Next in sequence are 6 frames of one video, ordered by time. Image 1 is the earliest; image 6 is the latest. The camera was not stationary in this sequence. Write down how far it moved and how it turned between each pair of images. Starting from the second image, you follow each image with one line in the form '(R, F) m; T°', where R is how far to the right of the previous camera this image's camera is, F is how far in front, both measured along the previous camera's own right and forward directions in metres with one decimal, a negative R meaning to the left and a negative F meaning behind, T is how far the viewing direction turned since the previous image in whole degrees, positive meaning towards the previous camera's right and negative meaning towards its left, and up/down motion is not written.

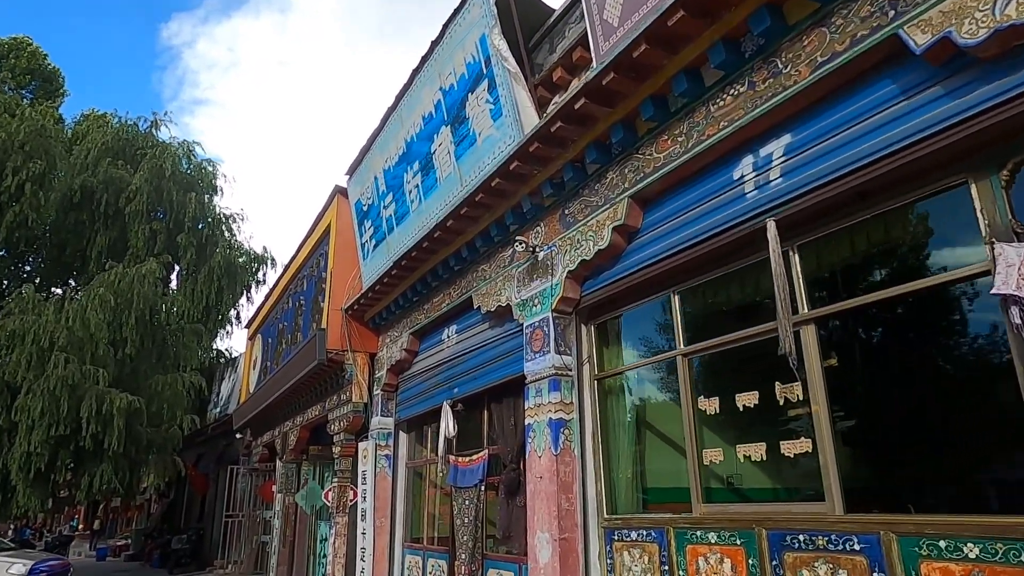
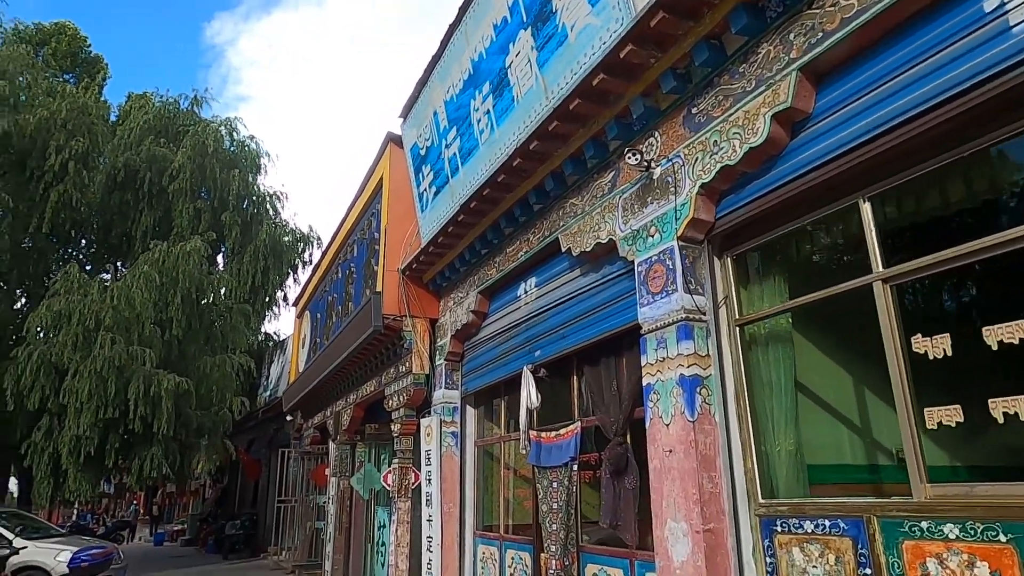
(-0.4, +1.0) m; -4°
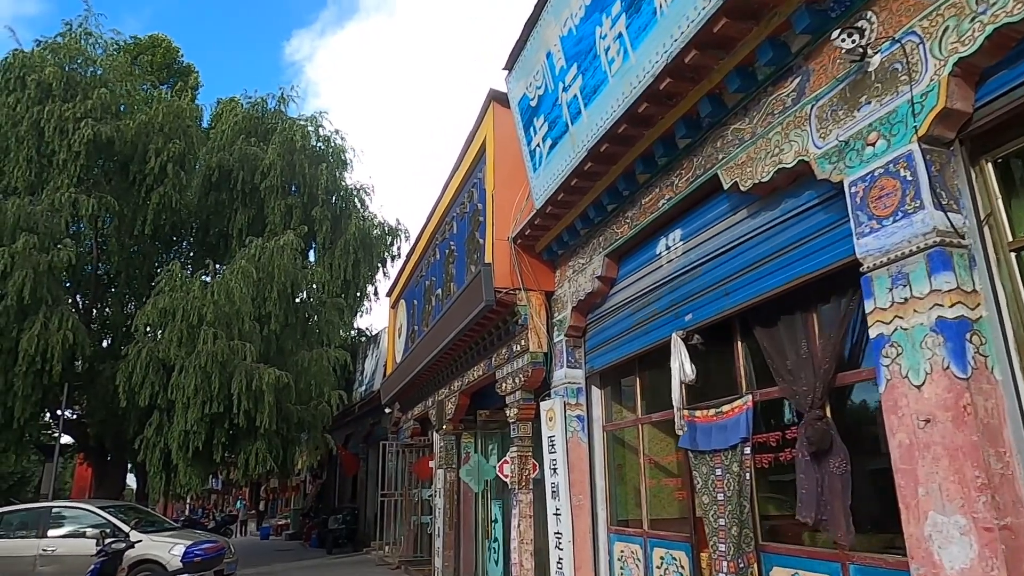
(-0.5, +0.7) m; -7°
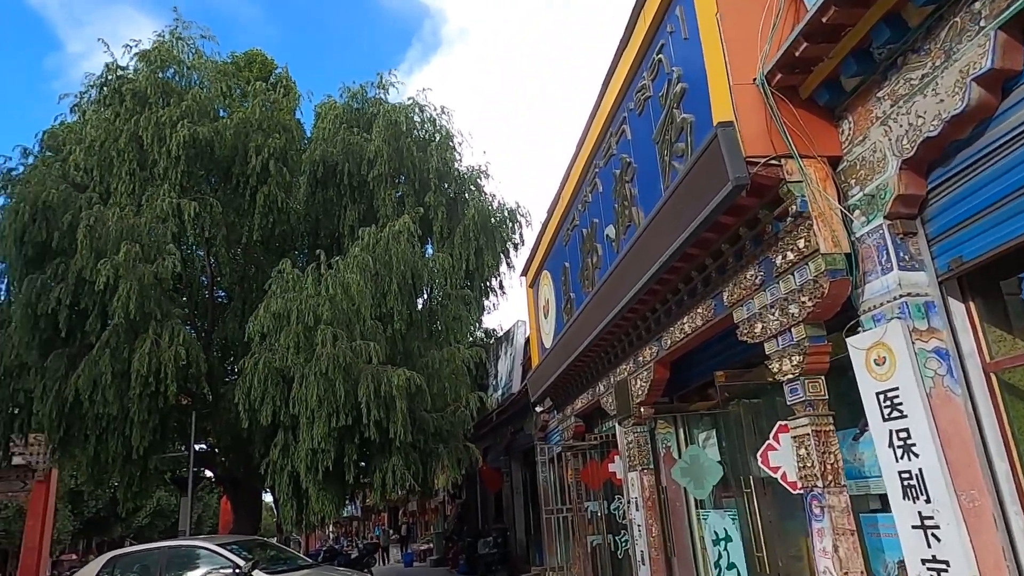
(-1.0, +2.5) m; -9°
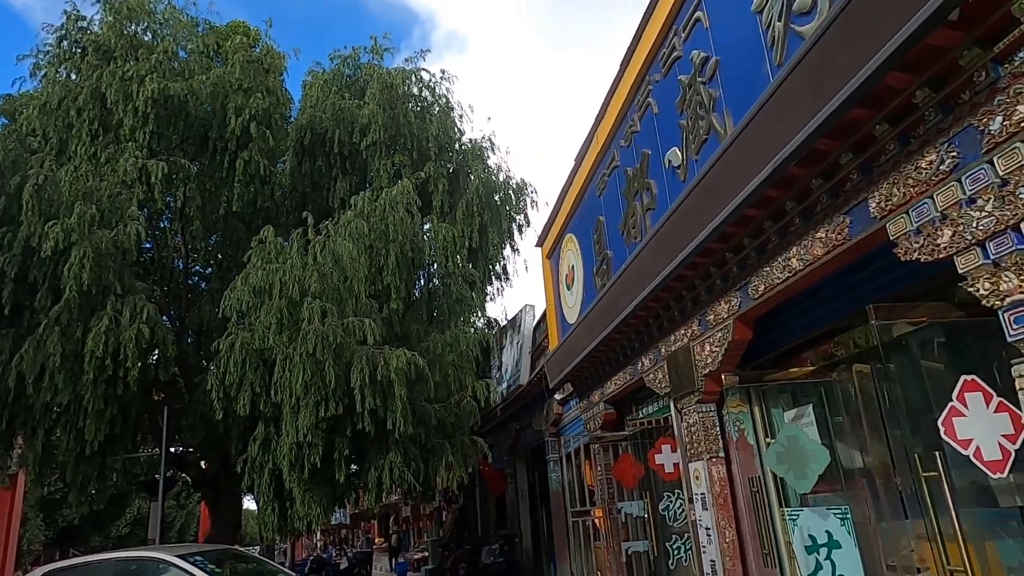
(-0.4, +1.5) m; +1°
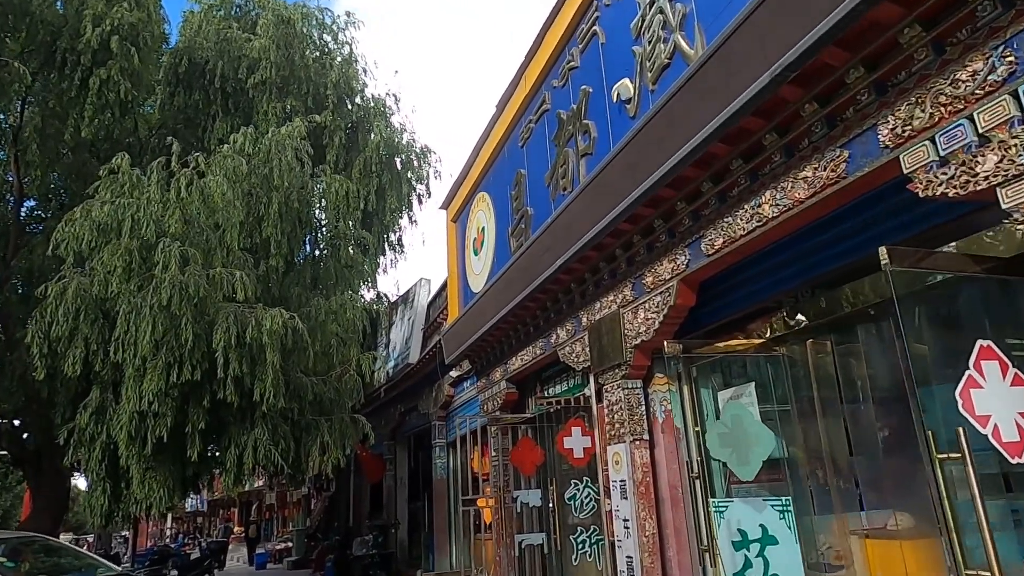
(-0.1, +1.0) m; +10°
